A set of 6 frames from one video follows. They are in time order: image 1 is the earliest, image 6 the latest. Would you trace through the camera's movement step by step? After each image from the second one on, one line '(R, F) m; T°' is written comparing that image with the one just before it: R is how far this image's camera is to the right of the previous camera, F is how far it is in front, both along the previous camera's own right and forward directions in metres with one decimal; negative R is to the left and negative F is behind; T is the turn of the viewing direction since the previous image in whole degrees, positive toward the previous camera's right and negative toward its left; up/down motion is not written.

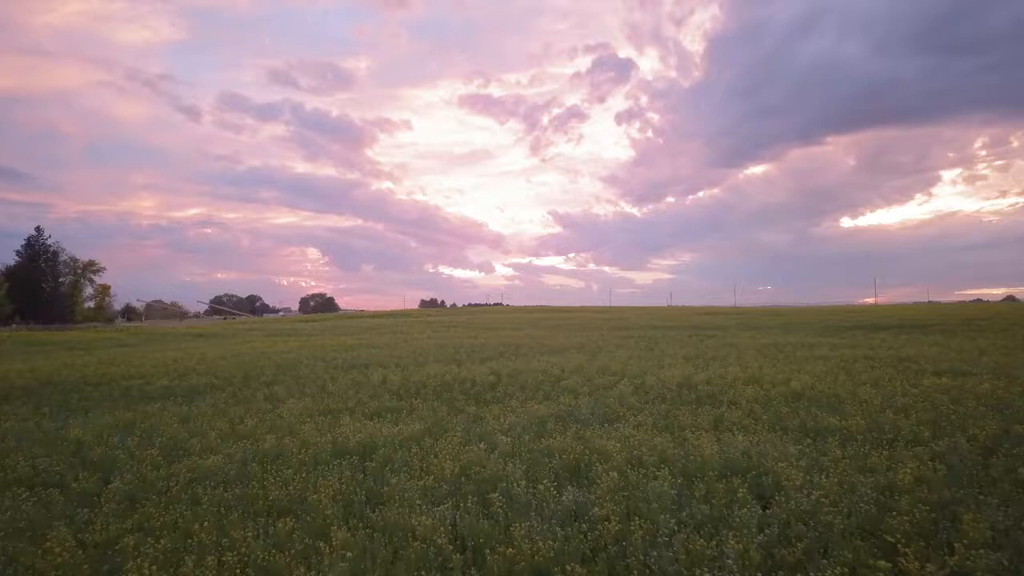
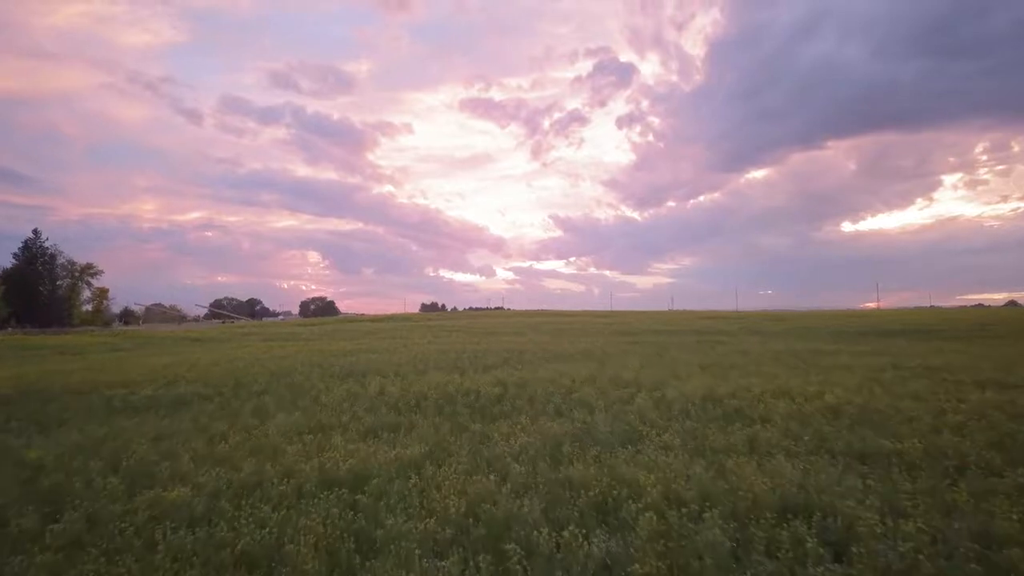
(-0.2, +1.3) m; 0°
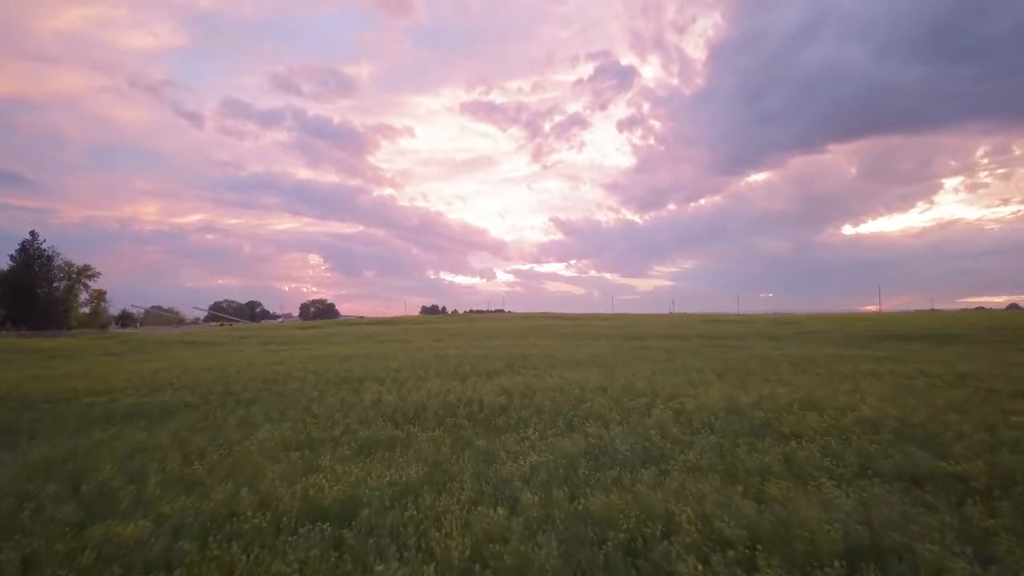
(-0.1, +1.2) m; 0°
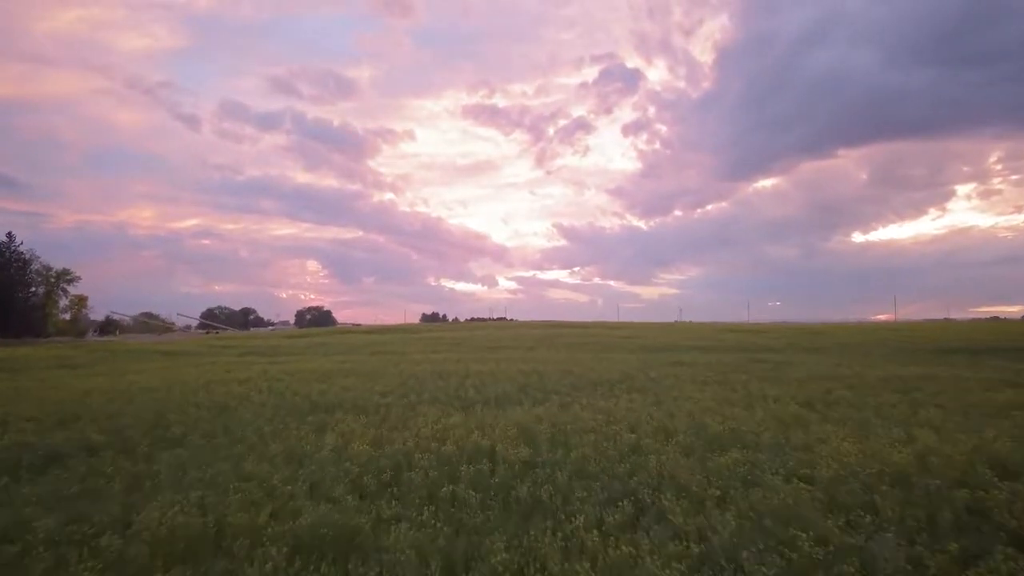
(-0.5, +5.1) m; 0°
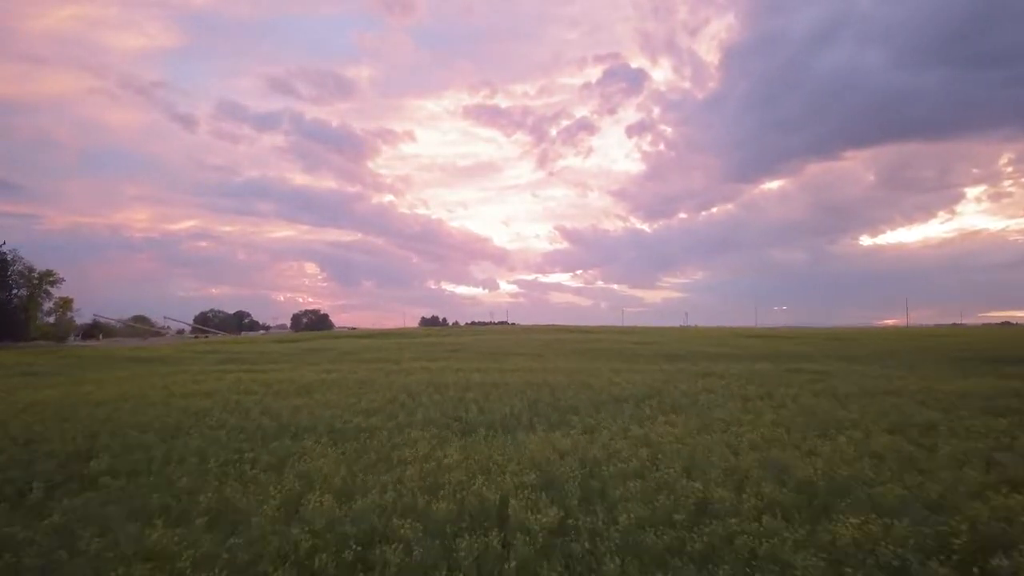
(-0.3, +3.3) m; 0°
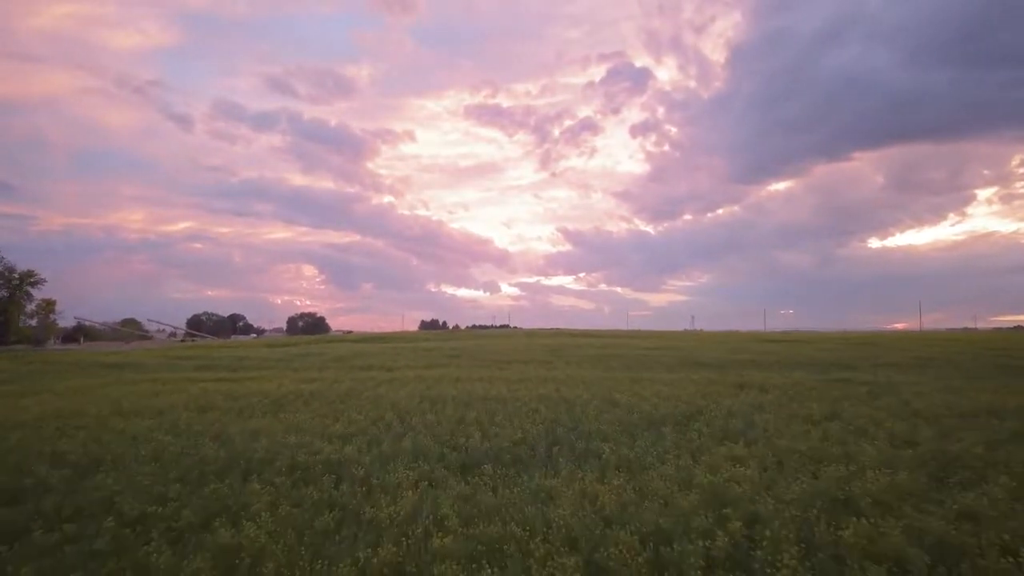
(-0.3, +3.5) m; 0°
